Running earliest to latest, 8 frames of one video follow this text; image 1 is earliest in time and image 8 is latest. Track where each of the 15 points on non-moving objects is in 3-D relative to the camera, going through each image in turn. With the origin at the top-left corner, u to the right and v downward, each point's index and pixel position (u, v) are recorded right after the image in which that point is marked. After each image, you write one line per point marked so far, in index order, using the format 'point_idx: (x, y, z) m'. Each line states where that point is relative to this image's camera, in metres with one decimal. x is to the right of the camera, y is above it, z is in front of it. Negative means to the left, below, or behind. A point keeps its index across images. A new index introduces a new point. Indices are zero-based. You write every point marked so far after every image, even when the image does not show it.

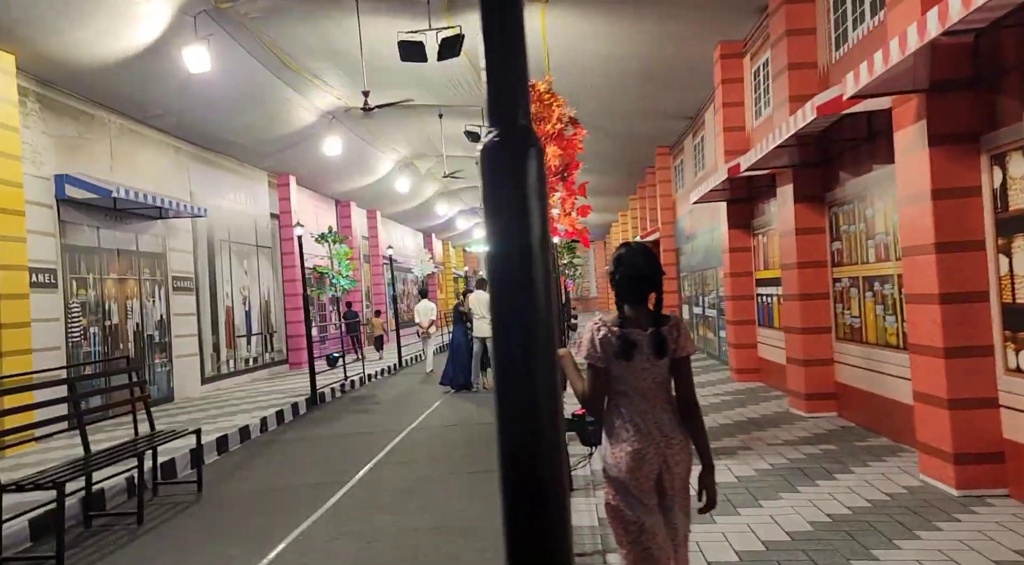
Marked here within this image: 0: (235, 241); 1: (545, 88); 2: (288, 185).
0: (-5.3, +0.8, +15.2) m
1: (+0.2, +1.2, +5.0) m
2: (-4.9, +2.1, +17.4) m
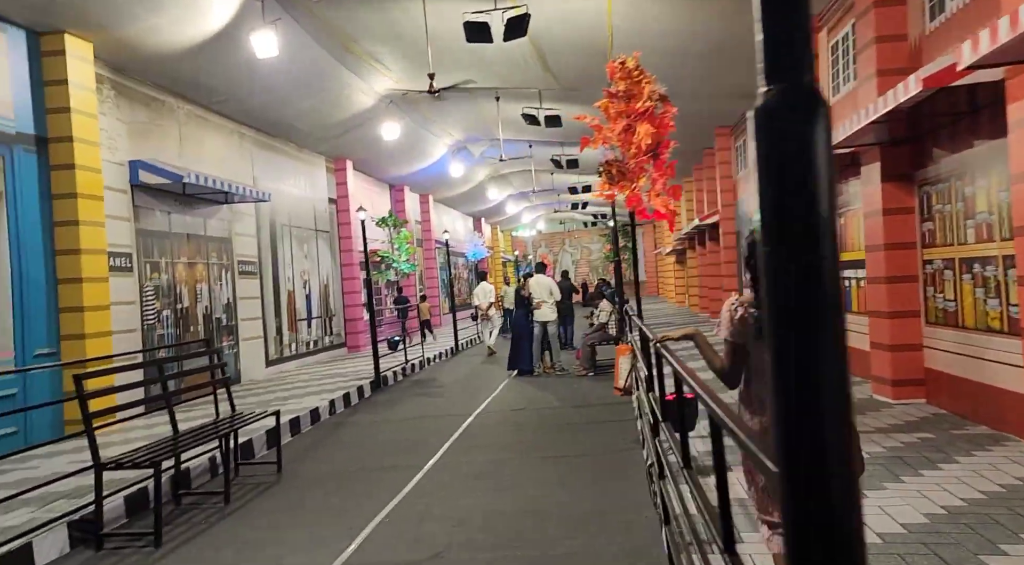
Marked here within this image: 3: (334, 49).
0: (-4.2, +1.1, +15.4) m
1: (+0.7, +1.3, +4.9) m
2: (-3.7, +2.5, +17.5) m
3: (-2.7, +3.7, +12.6) m
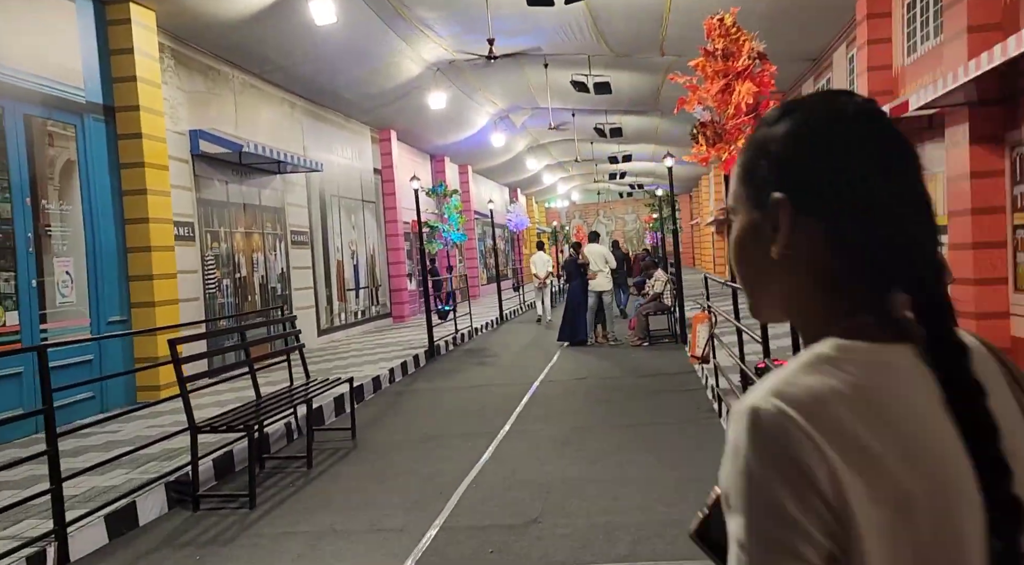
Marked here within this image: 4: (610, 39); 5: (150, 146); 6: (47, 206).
0: (-3.2, +1.7, +15.4) m
1: (+1.3, +1.5, +4.7) m
2: (-2.7, +3.1, +17.5) m
3: (-1.9, +4.1, +12.5) m
4: (+1.7, +4.1, +13.6) m
5: (-3.9, +1.5, +8.6) m
6: (-4.3, +0.7, +7.5) m
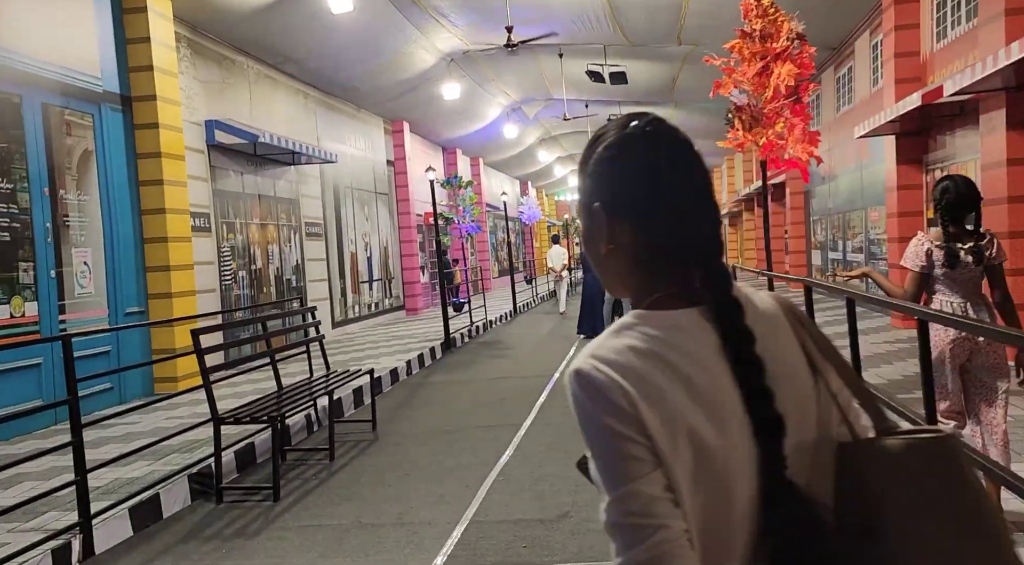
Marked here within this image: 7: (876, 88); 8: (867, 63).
0: (-3.0, +1.8, +15.3) m
1: (+1.5, +1.6, +4.6) m
2: (-2.4, +3.3, +17.4) m
3: (-1.7, +4.3, +12.4) m
4: (+1.9, +4.3, +13.4) m
5: (-3.7, +1.6, +8.5) m
6: (-4.1, +0.8, +7.4) m
7: (+5.0, +2.7, +11.1) m
8: (+5.1, +3.2, +11.5) m
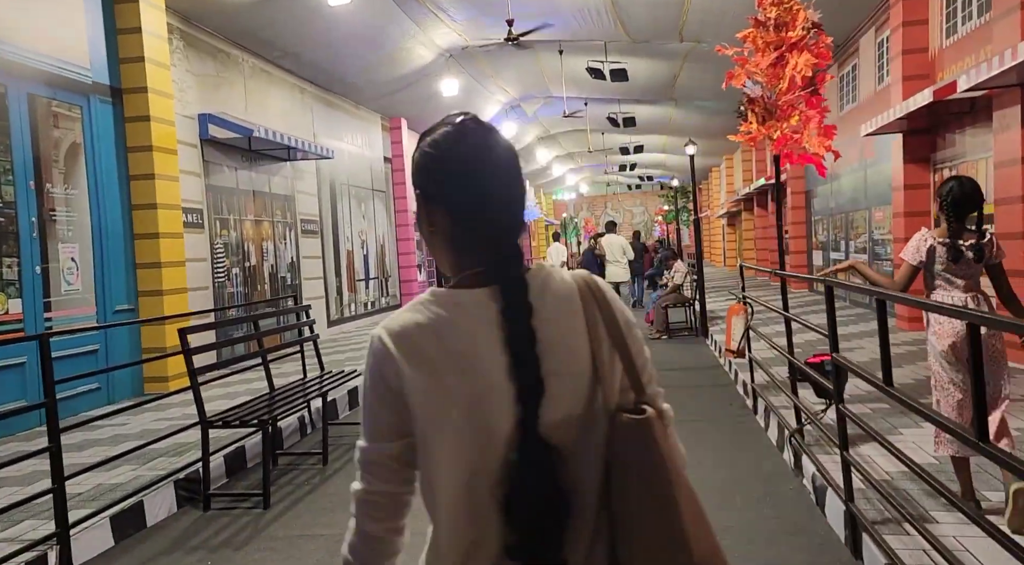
0: (-3.0, +1.9, +15.1) m
1: (+1.5, +1.6, +4.4) m
2: (-2.4, +3.3, +17.2) m
3: (-1.7, +4.3, +12.2) m
4: (+1.9, +4.3, +13.2) m
5: (-3.7, +1.6, +8.3) m
6: (-4.1, +0.8, +7.2) m
7: (+5.0, +2.7, +10.9) m
8: (+5.1, +3.2, +11.3) m
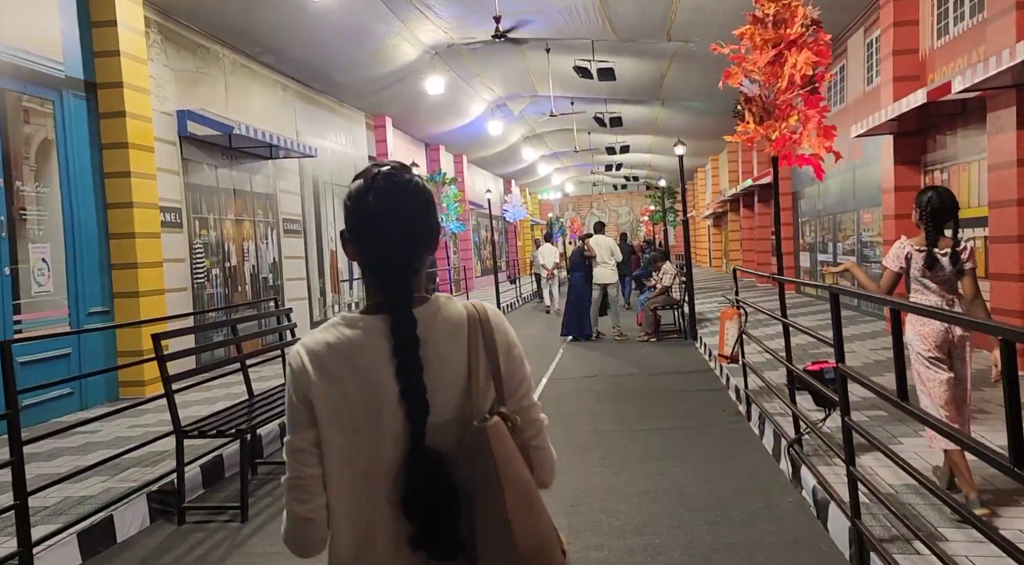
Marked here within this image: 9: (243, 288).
0: (-3.2, +1.9, +14.9) m
1: (+1.4, +1.6, +4.3) m
2: (-2.7, +3.3, +16.9) m
3: (-1.9, +4.3, +11.9) m
4: (+1.7, +4.3, +13.1) m
5: (-3.8, +1.6, +8.0) m
6: (-4.2, +0.8, +6.9) m
7: (+4.9, +2.7, +10.8) m
8: (+4.9, +3.1, +11.2) m
9: (-3.7, -0.1, +11.0) m
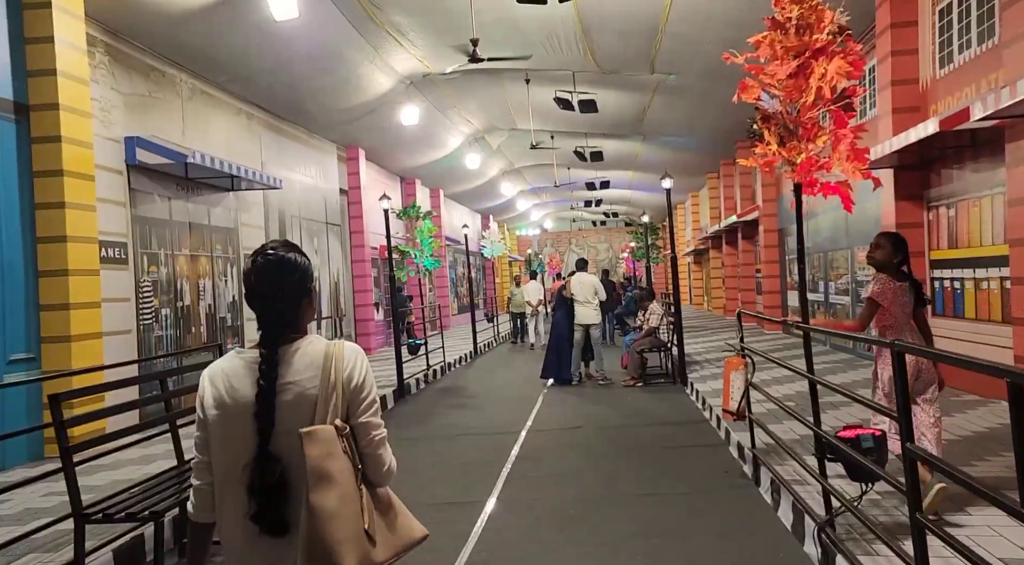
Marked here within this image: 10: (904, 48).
0: (-3.6, +1.2, +14.2) m
1: (+1.3, +1.3, +3.6) m
2: (-3.2, +2.5, +16.3) m
3: (-2.2, +3.7, +11.3) m
4: (+1.4, +3.6, +12.6) m
5: (-4.0, +1.2, +7.3) m
6: (-4.4, +0.5, +6.1) m
7: (+4.6, +2.1, +10.3) m
8: (+4.6, +2.6, +10.8) m
9: (-4.0, -0.6, +10.1) m
10: (+4.3, +2.6, +8.8) m
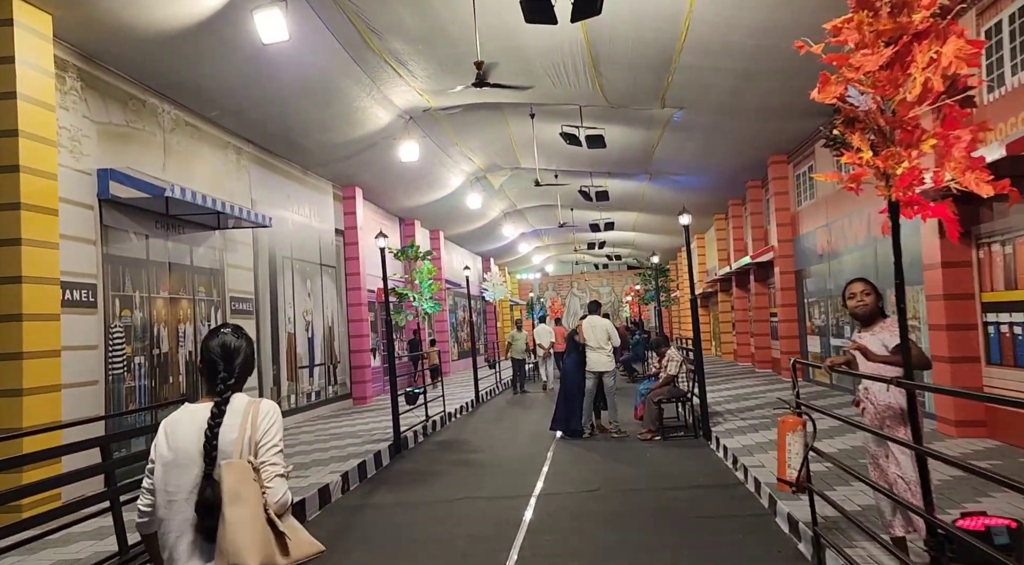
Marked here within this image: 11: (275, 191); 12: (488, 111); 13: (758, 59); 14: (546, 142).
0: (-3.6, +0.4, +13.4) m
1: (+1.4, +1.2, +2.9) m
2: (-3.1, +1.7, +15.6) m
3: (-2.1, +3.1, +10.7) m
4: (+1.4, +3.0, +12.0) m
5: (-3.9, +0.8, +6.5) m
6: (-4.3, +0.2, +5.3) m
7: (+4.6, +1.6, +9.6) m
8: (+4.7, +2.0, +10.1) m
9: (-3.9, -1.1, +9.3) m
10: (+4.4, +2.2, +8.1) m
11: (-3.7, +1.4, +12.6) m
12: (-0.4, +3.0, +14.0) m
13: (+3.3, +3.0, +10.6) m
14: (+0.6, +2.8, +15.9) m
